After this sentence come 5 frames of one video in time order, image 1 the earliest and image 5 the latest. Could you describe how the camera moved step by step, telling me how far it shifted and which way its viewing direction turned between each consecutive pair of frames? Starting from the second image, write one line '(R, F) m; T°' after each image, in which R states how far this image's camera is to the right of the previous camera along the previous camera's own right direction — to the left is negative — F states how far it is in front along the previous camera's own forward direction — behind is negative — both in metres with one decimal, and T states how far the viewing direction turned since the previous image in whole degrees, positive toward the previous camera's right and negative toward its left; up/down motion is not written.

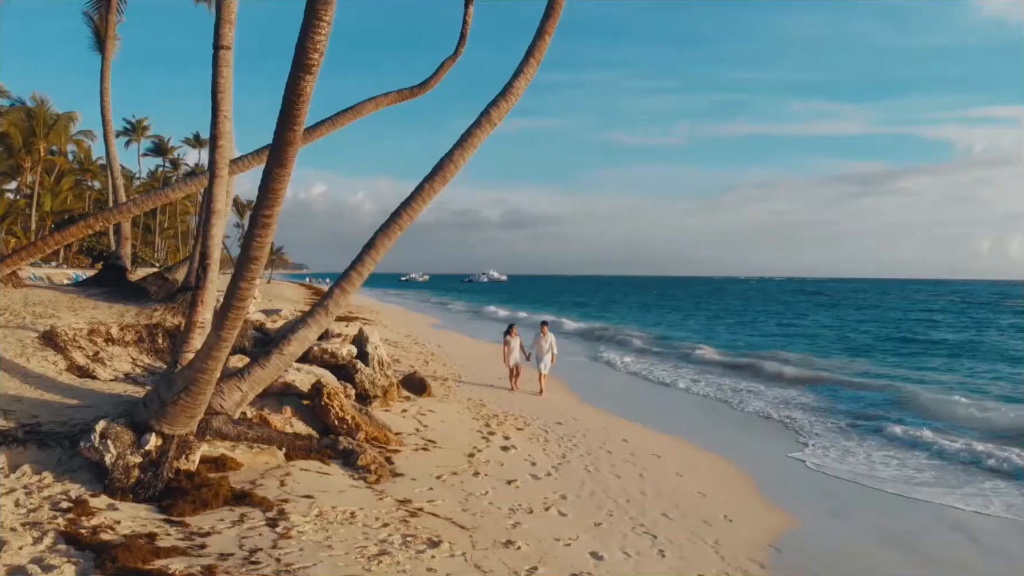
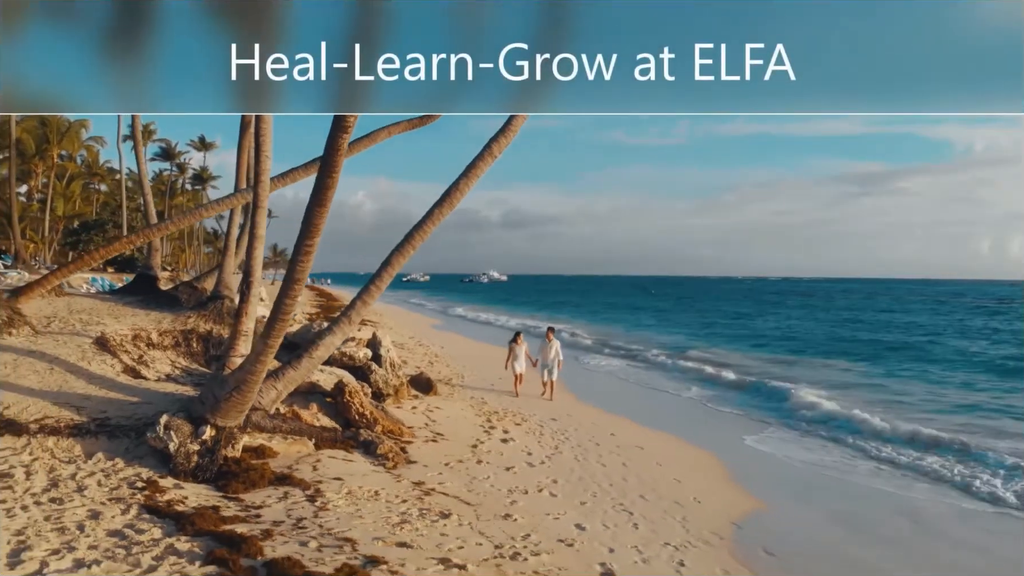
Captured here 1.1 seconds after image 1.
(0.0, -0.9) m; 0°
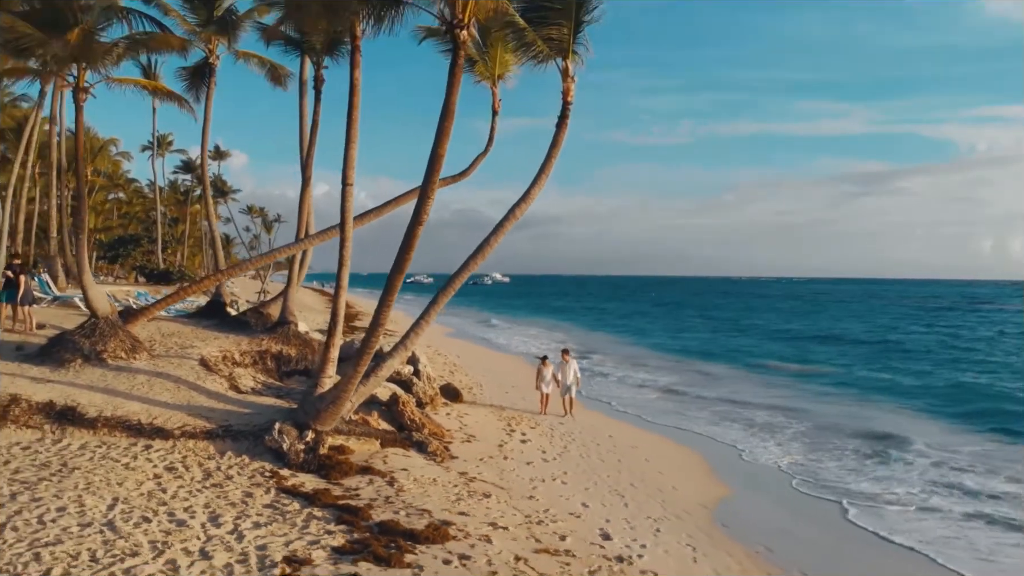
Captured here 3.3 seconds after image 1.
(-0.2, -2.0) m; 0°
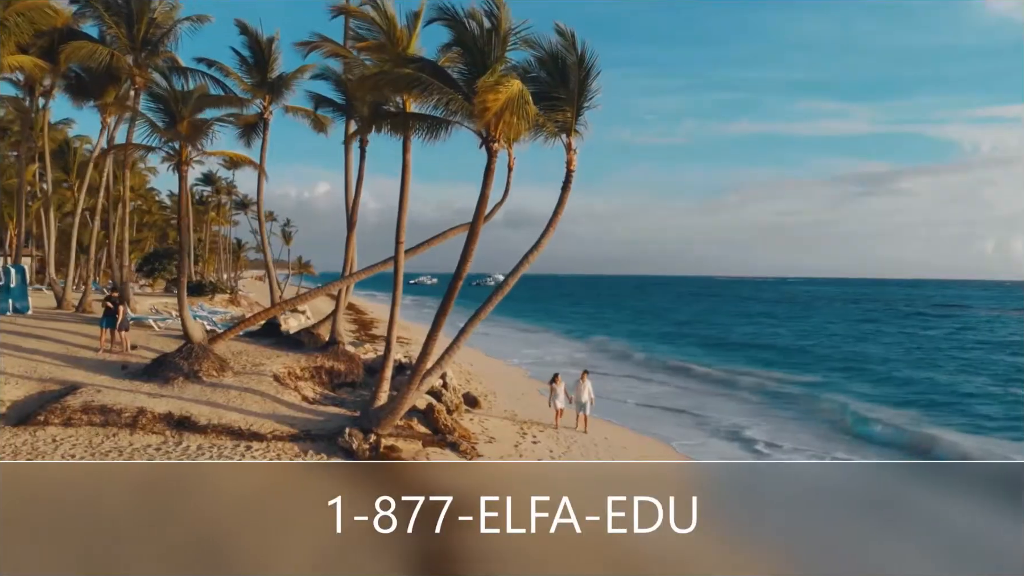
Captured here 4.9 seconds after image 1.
(-0.2, -2.2) m; 0°
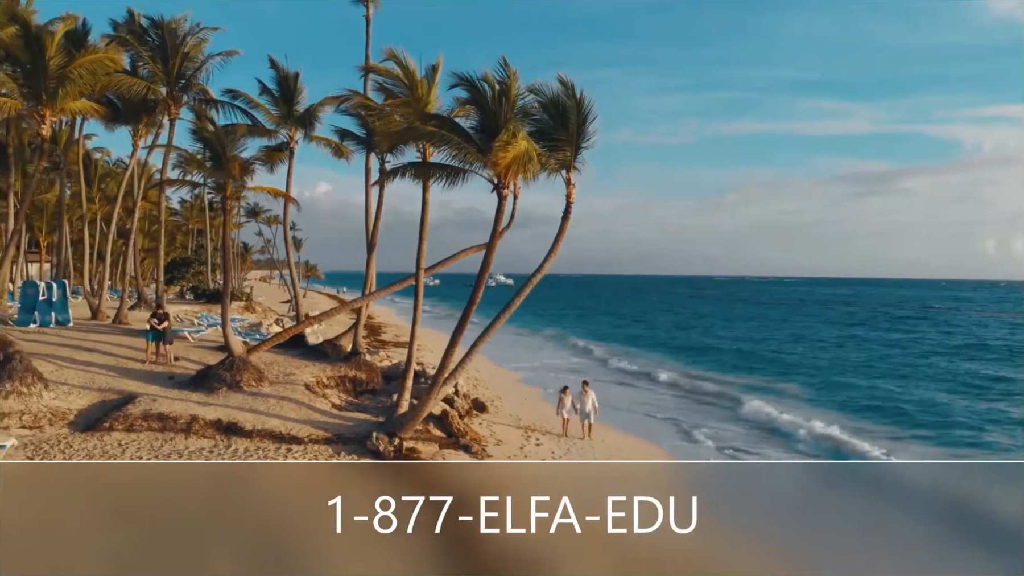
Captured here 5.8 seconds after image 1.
(-0.1, -1.4) m; 0°
